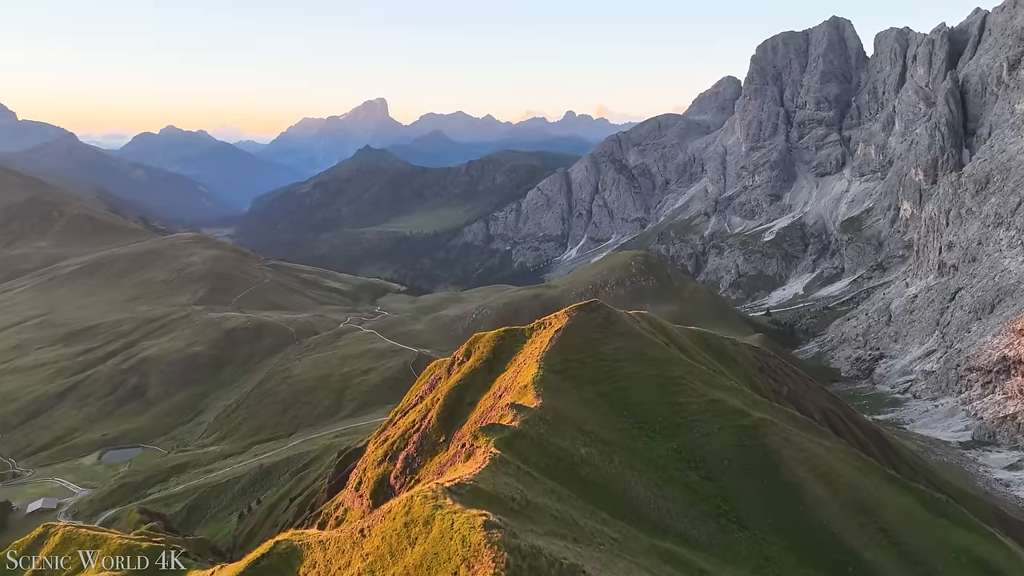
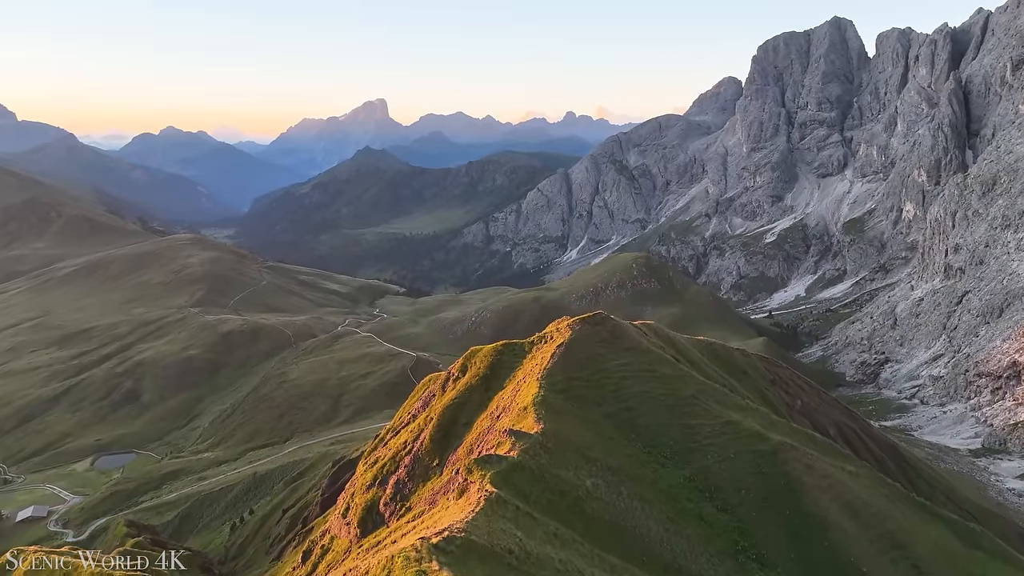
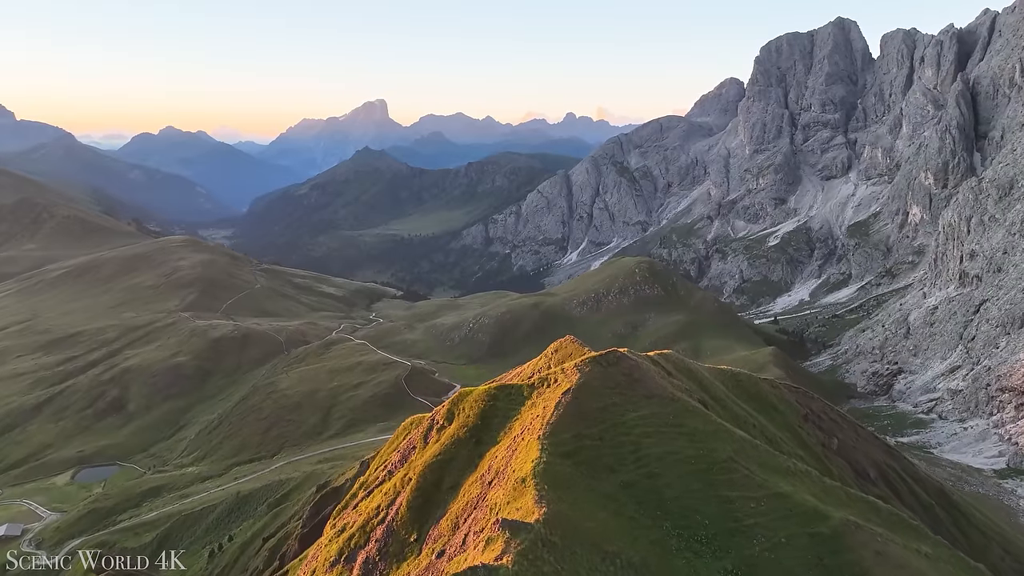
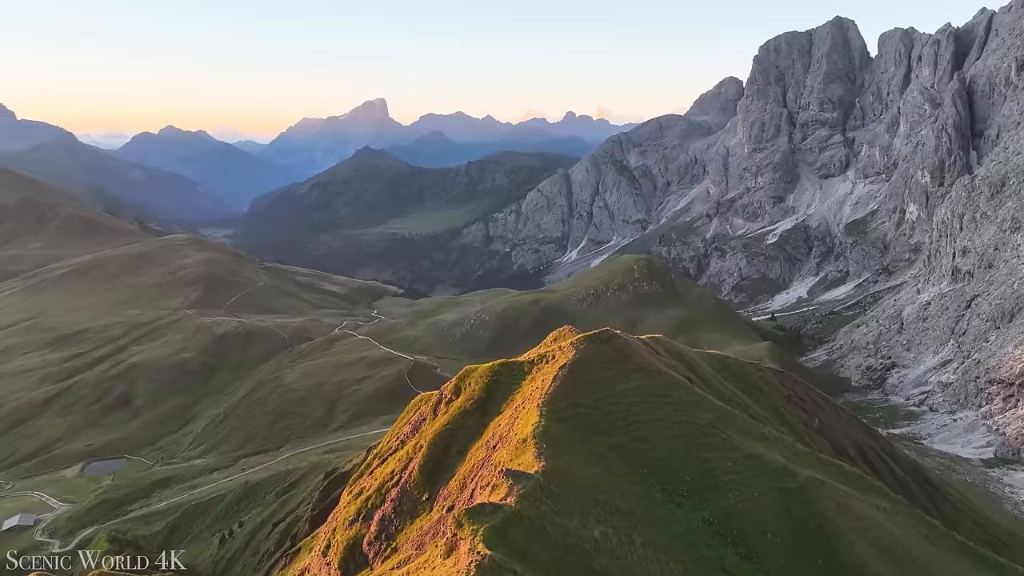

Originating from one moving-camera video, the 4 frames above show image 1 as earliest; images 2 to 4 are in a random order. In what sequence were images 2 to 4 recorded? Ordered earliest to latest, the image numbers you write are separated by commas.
2, 4, 3
